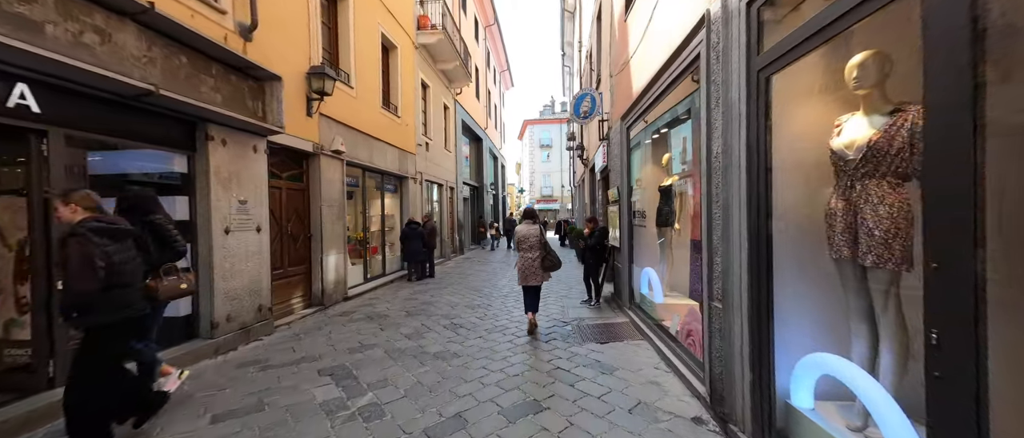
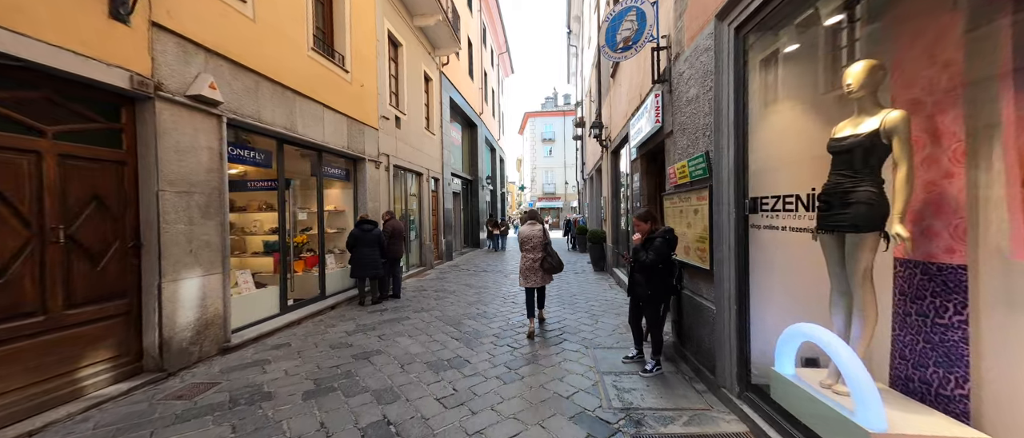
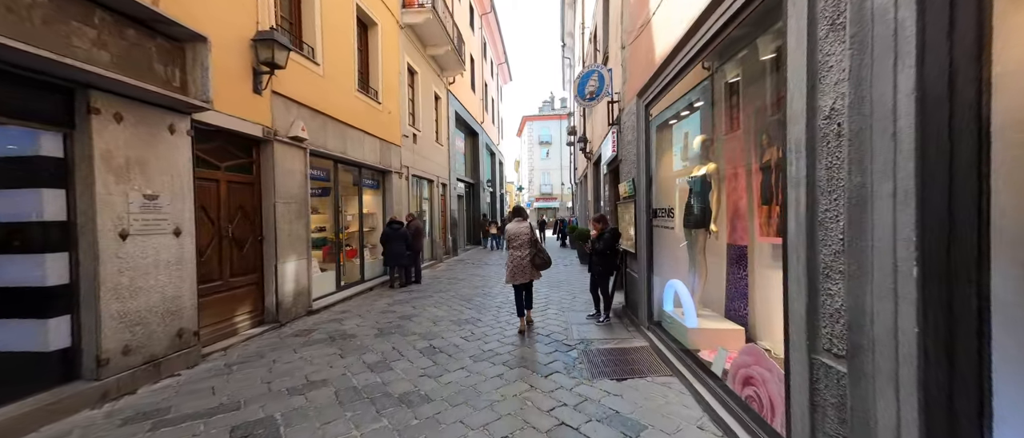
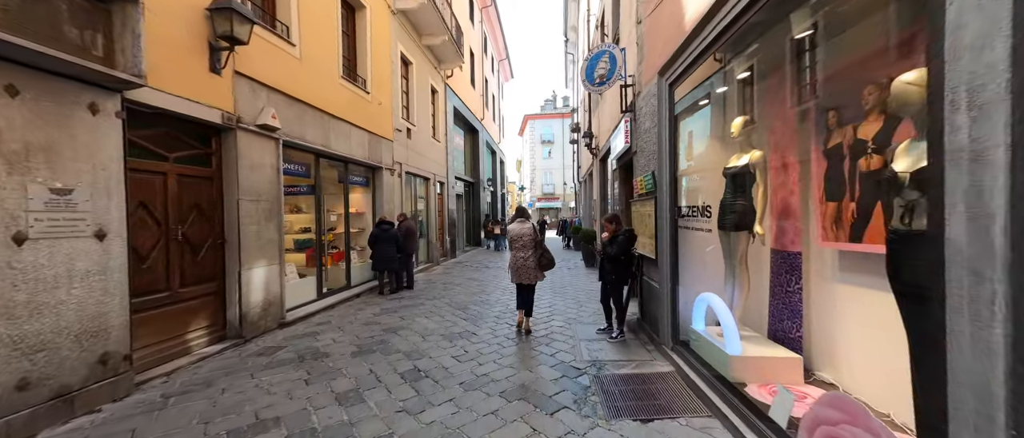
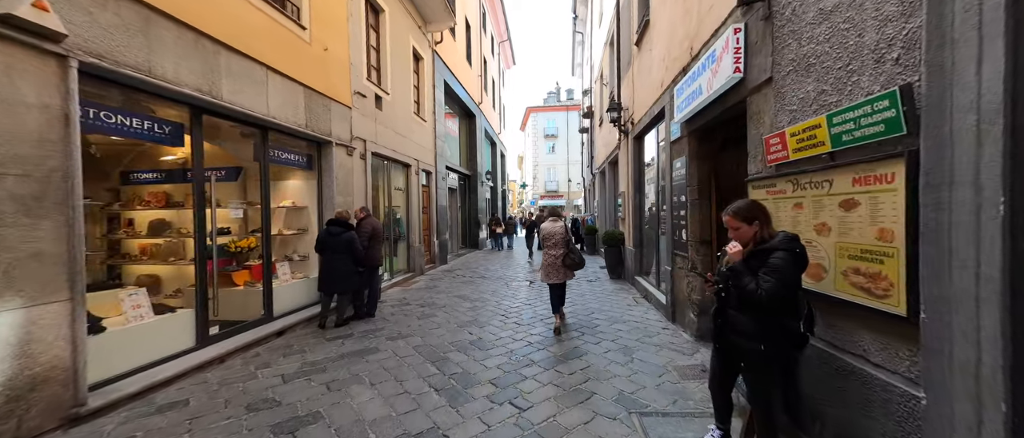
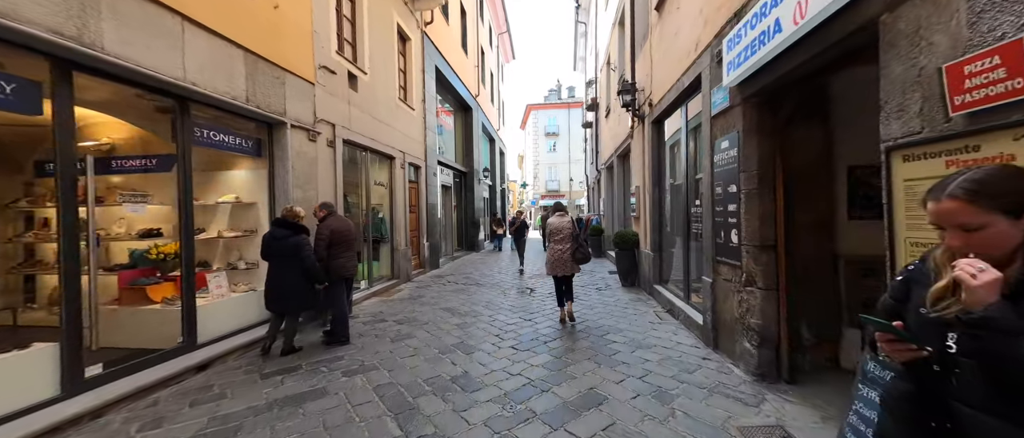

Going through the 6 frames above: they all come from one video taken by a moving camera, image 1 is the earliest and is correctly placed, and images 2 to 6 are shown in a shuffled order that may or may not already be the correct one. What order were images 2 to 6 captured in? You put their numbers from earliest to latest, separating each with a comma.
3, 4, 2, 5, 6
